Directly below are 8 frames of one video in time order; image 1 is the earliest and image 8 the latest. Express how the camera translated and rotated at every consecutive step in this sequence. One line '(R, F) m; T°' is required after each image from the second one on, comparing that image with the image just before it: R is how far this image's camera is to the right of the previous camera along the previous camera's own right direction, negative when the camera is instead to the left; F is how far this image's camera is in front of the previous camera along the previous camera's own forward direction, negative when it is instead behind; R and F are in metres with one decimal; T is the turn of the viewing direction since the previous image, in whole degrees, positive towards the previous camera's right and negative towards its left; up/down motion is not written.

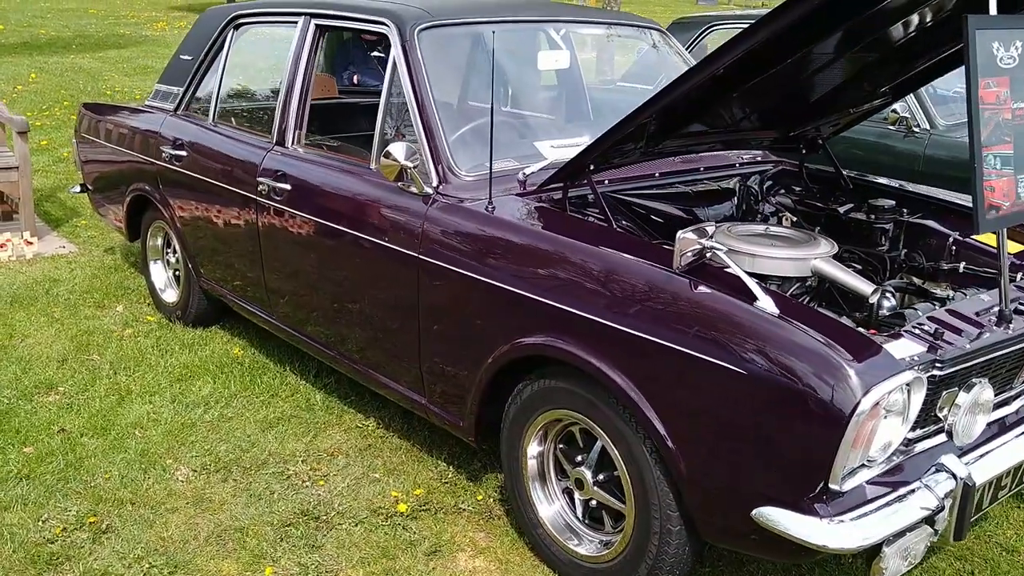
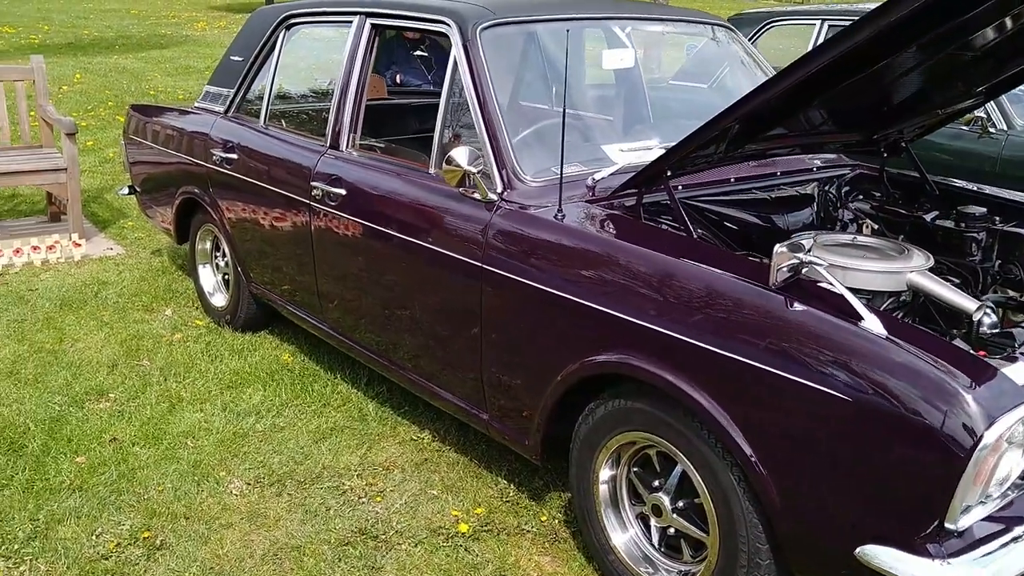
(-0.1, +0.1) m; -2°
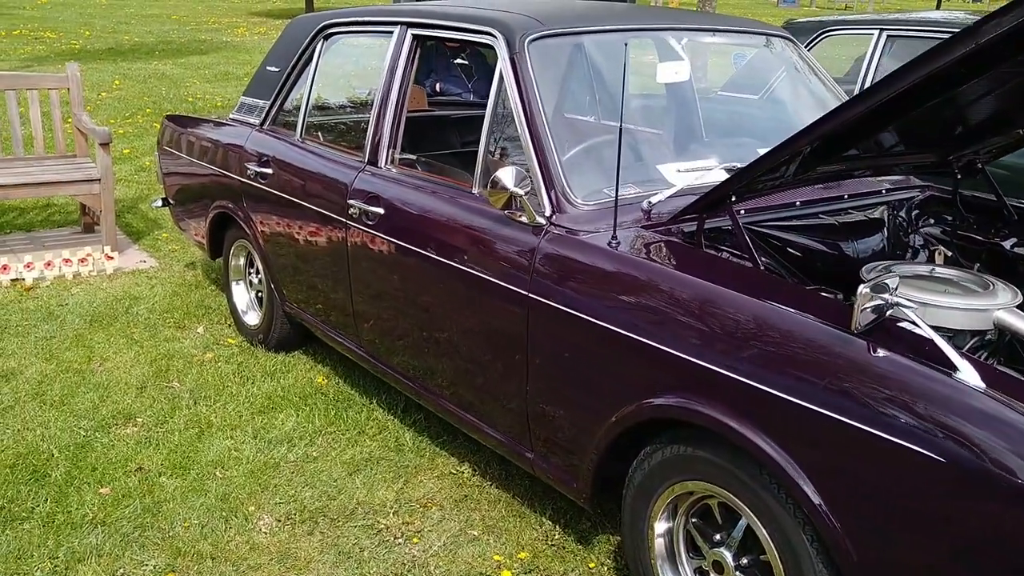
(0.0, +0.2) m; -2°
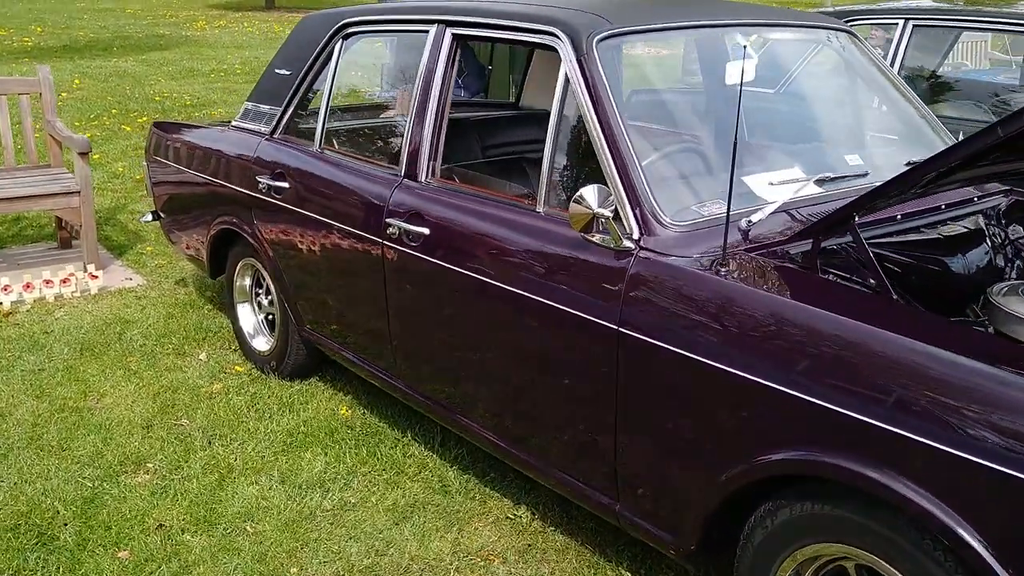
(-0.3, +0.3) m; +3°
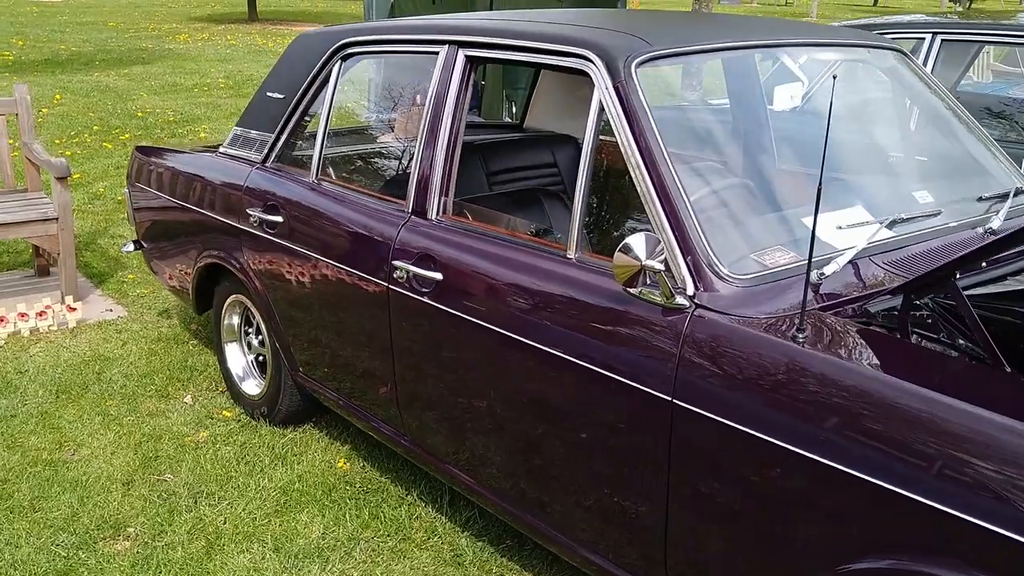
(-0.1, +0.3) m; +1°
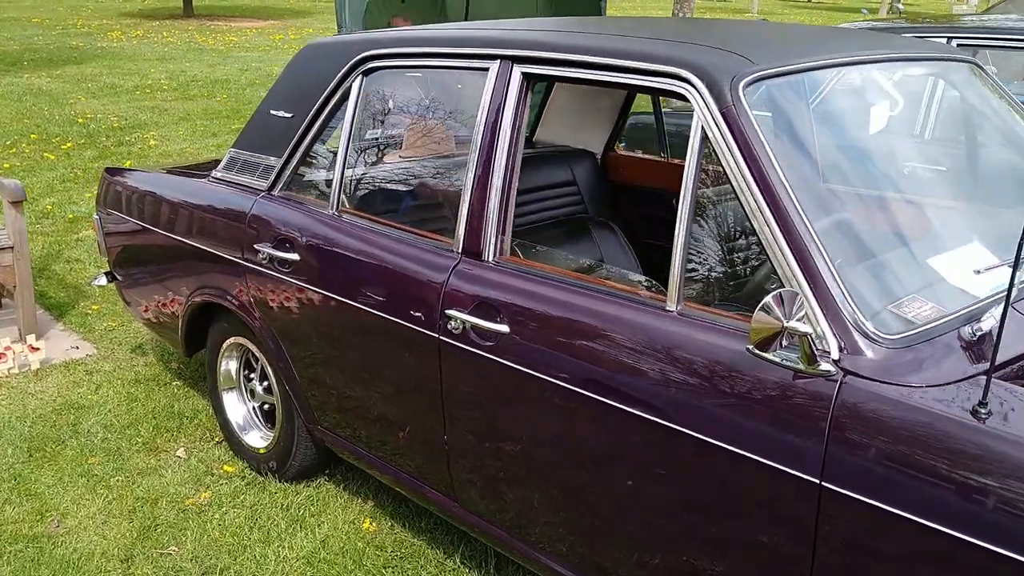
(-0.3, +0.3) m; +4°
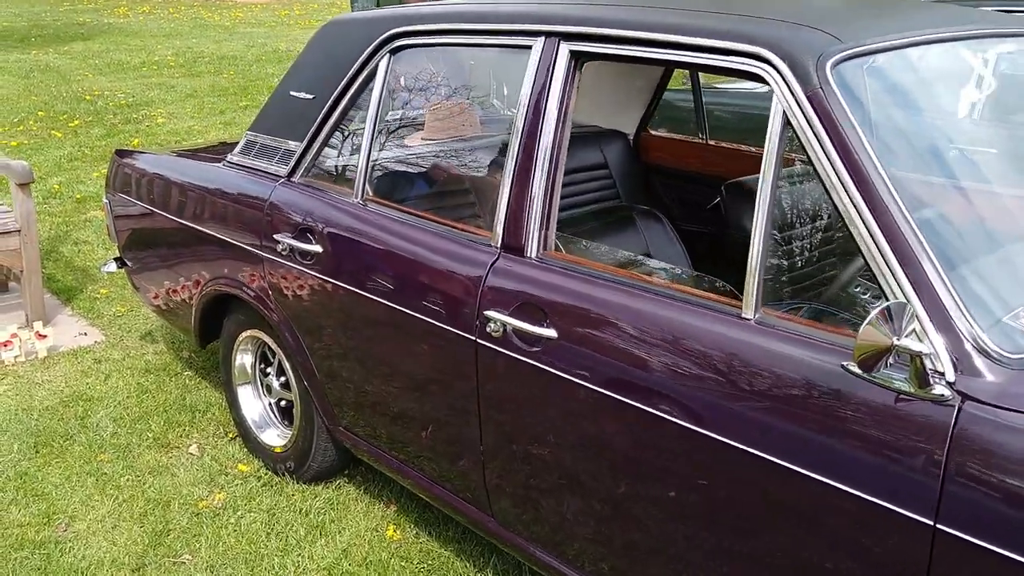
(-0.1, +0.2) m; 0°
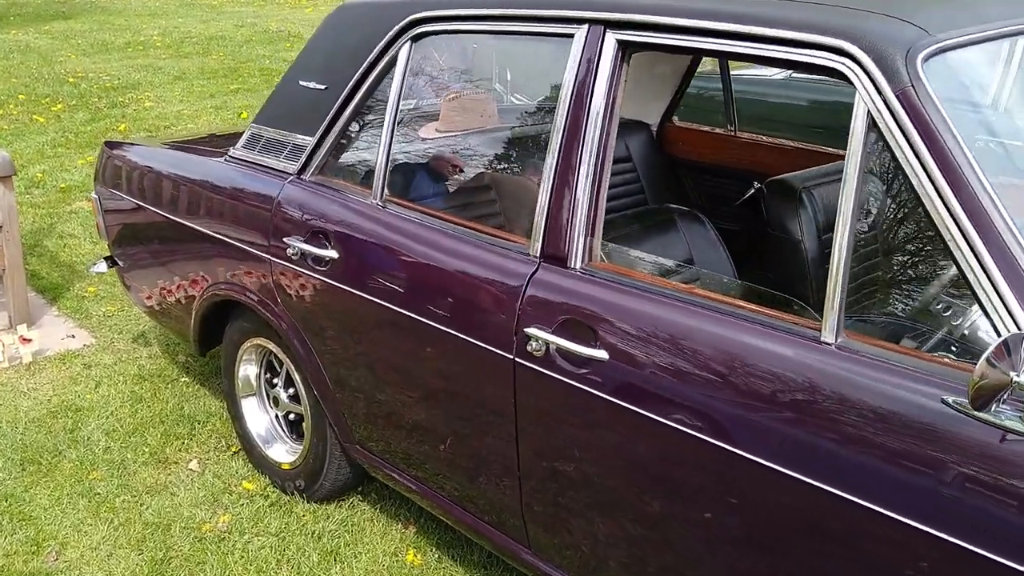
(-0.1, +0.2) m; +1°
